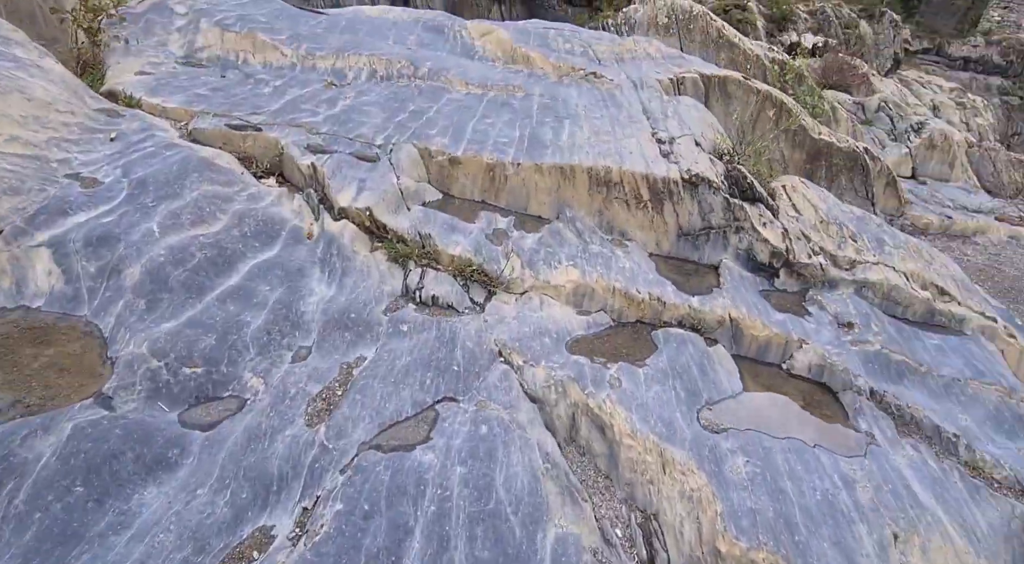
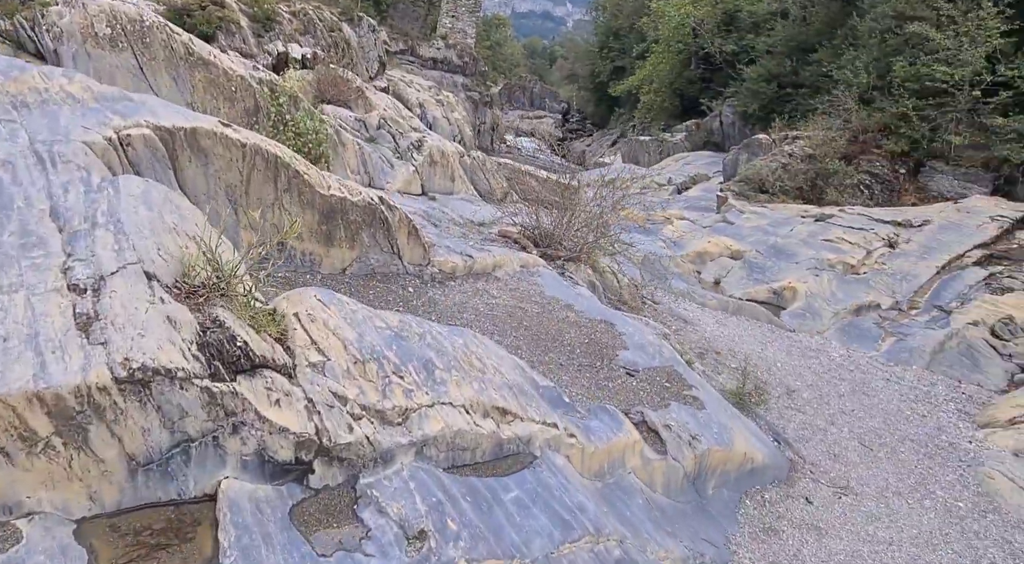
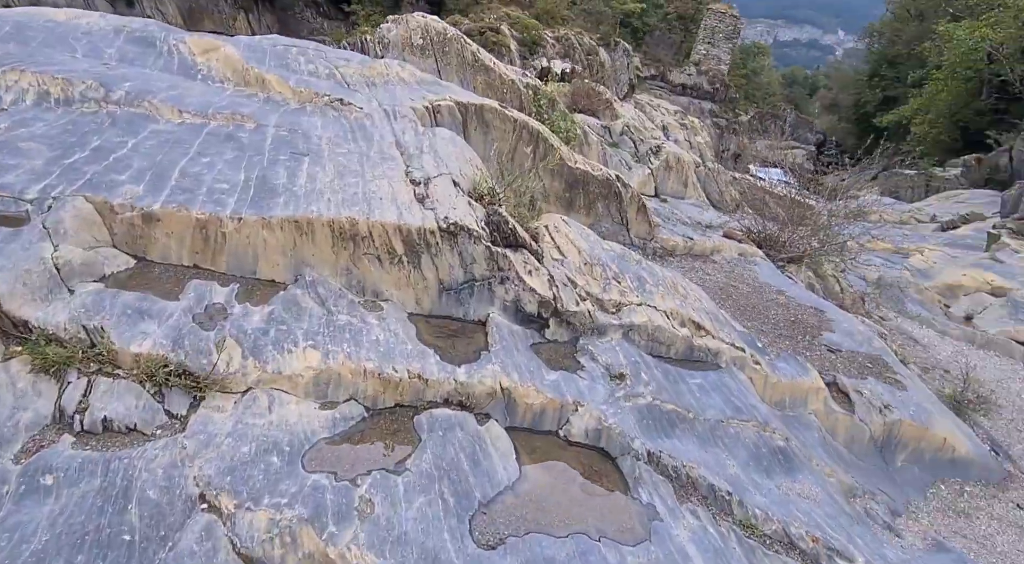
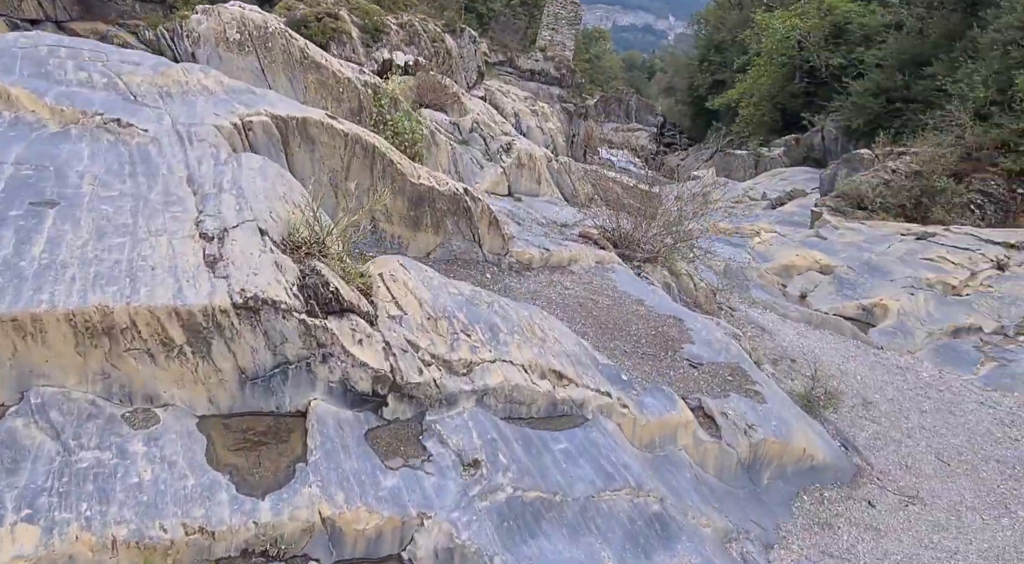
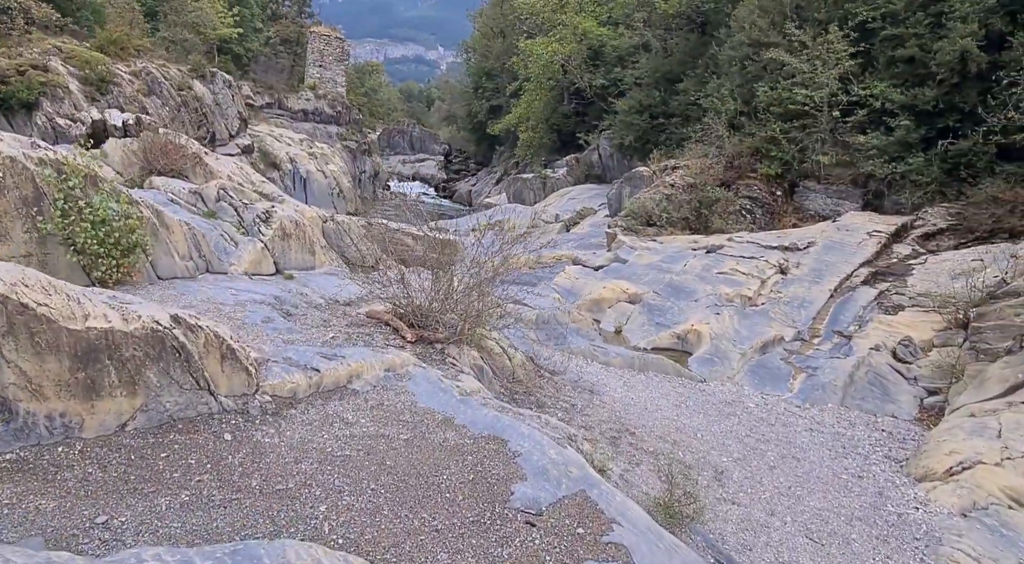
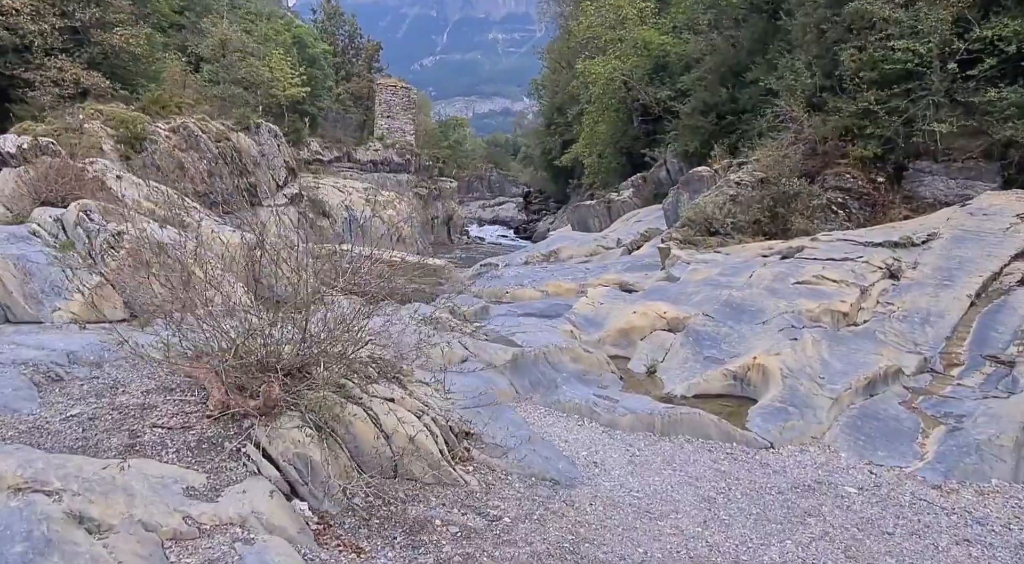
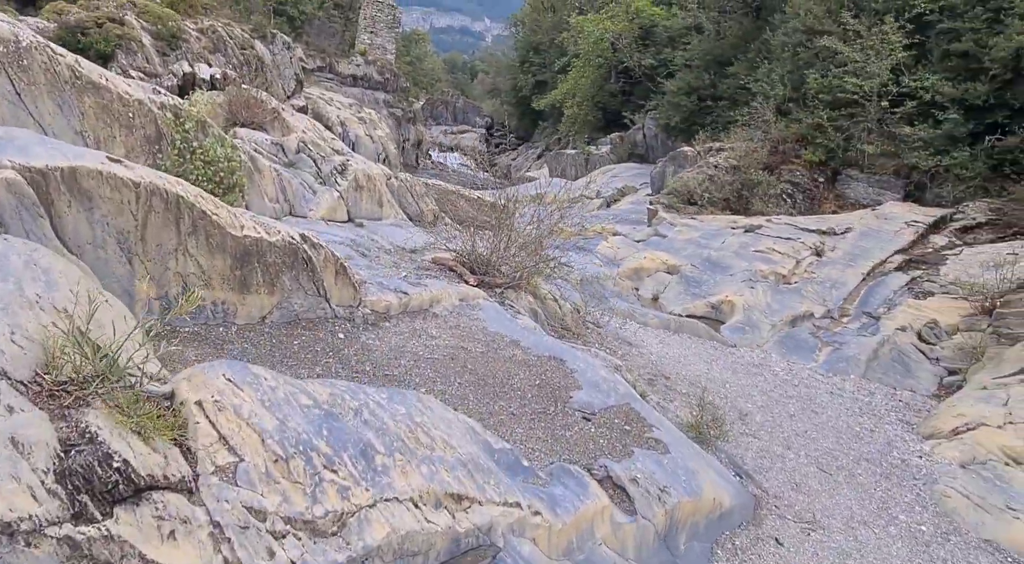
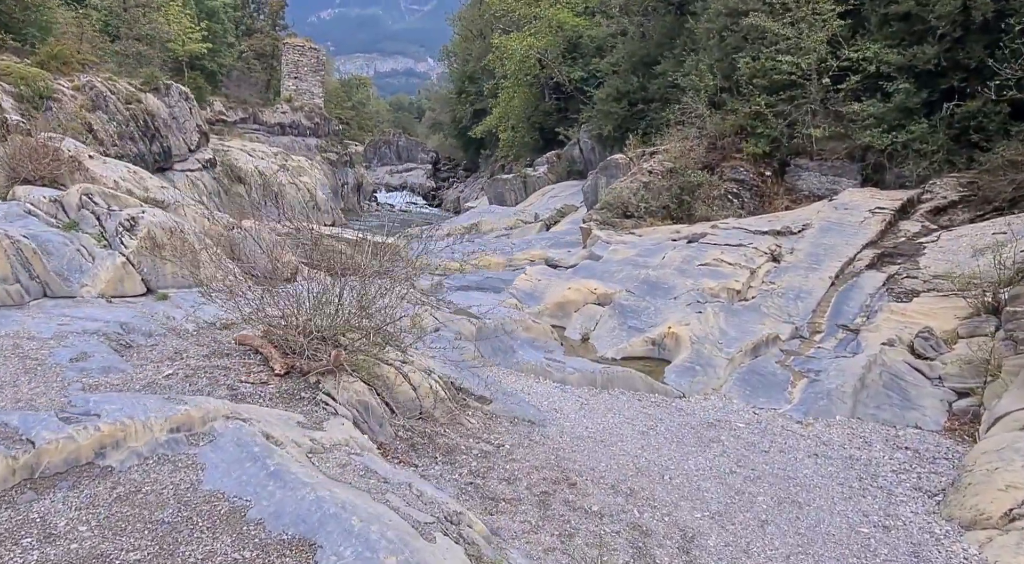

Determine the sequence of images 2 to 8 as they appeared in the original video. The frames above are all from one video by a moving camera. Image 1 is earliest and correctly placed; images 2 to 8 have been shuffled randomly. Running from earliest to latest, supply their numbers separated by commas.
3, 4, 2, 7, 5, 8, 6
